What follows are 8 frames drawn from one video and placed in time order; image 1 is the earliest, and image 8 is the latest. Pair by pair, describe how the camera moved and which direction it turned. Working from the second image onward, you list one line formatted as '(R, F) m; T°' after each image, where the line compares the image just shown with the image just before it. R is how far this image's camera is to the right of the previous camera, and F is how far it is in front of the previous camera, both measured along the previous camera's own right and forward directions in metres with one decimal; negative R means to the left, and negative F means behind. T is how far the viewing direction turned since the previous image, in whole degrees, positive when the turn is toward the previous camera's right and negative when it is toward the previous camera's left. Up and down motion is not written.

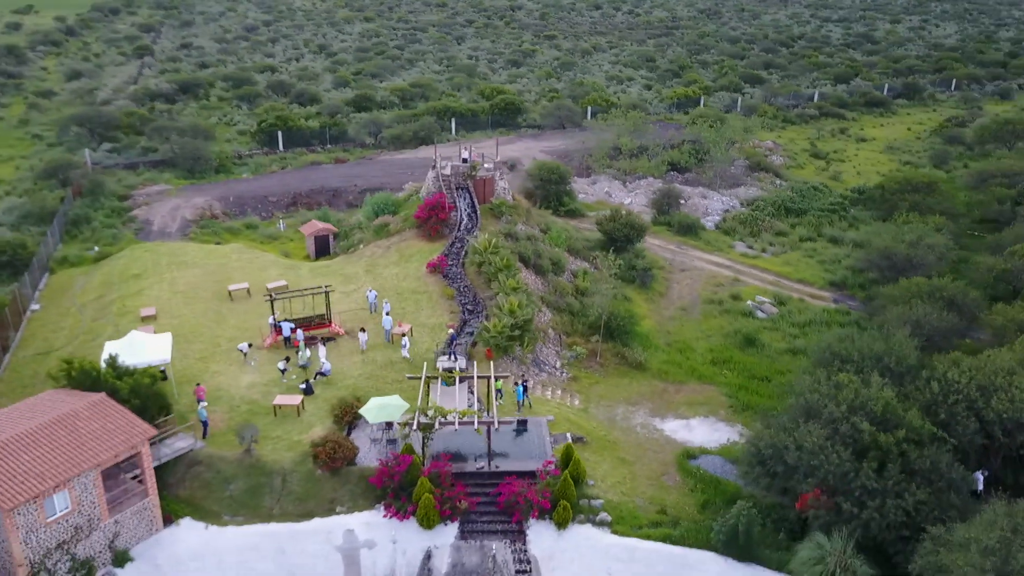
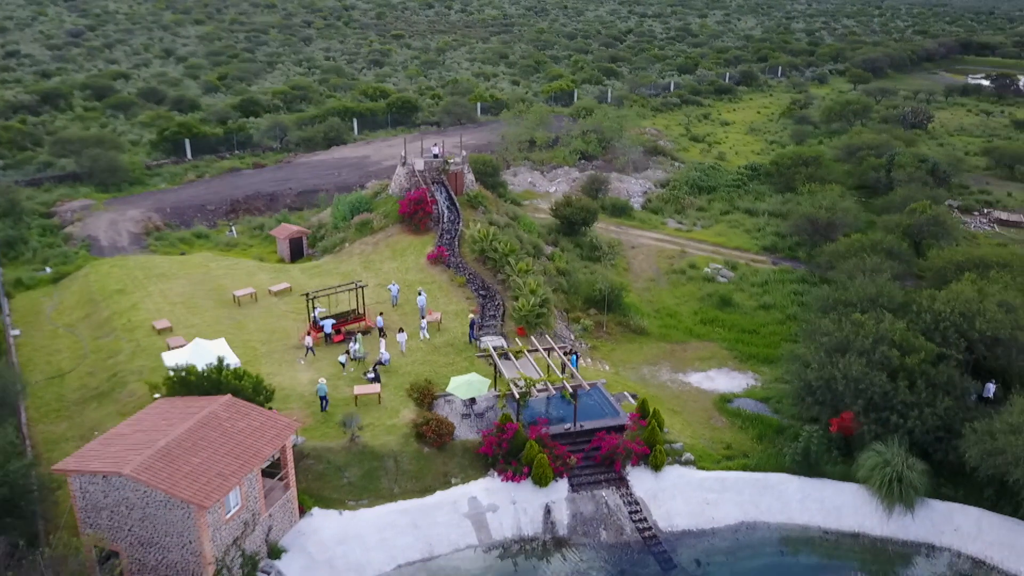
(-9.2, -1.6) m; +12°
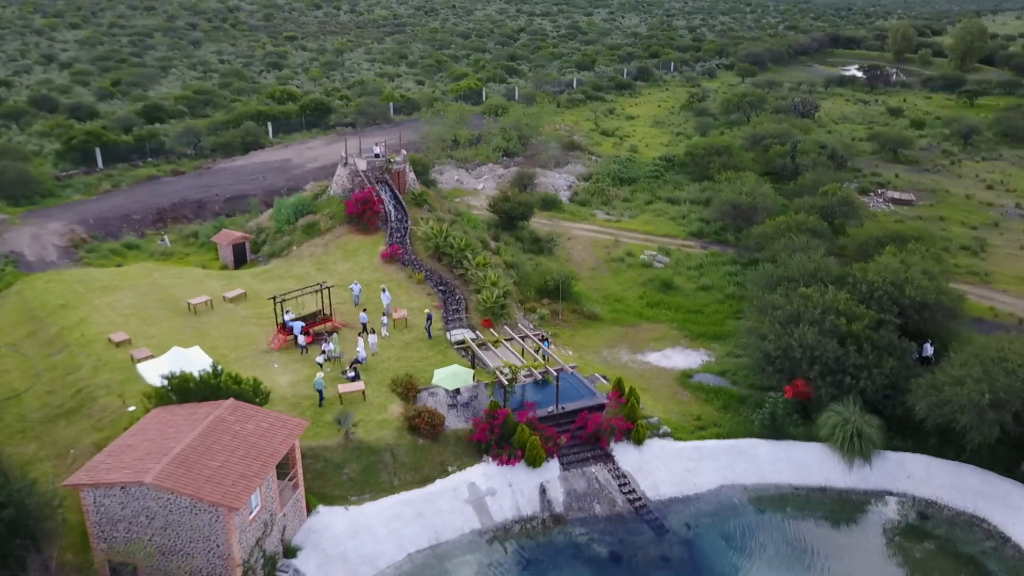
(-3.3, -0.9) m; +7°
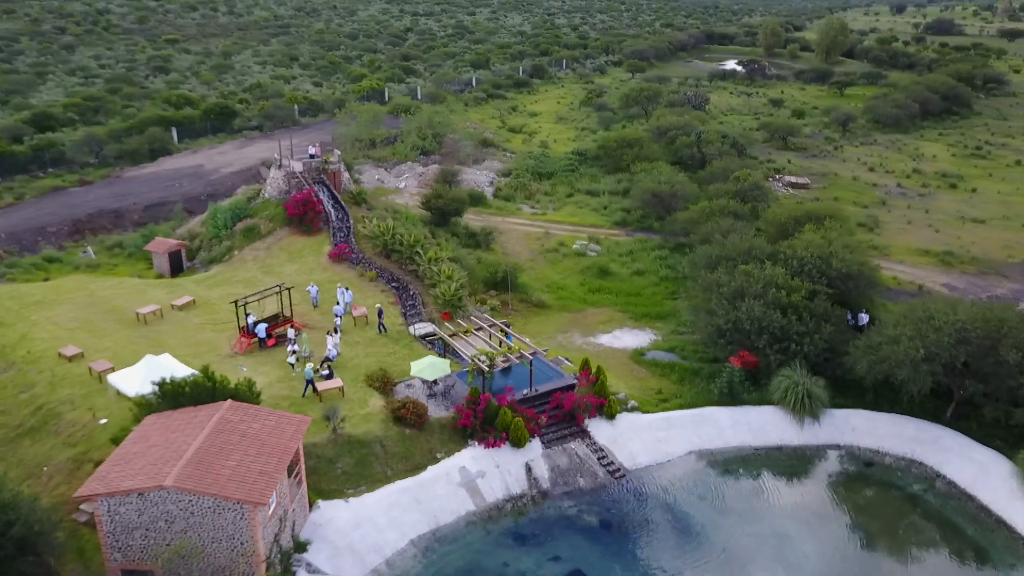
(-3.3, -1.0) m; +8°
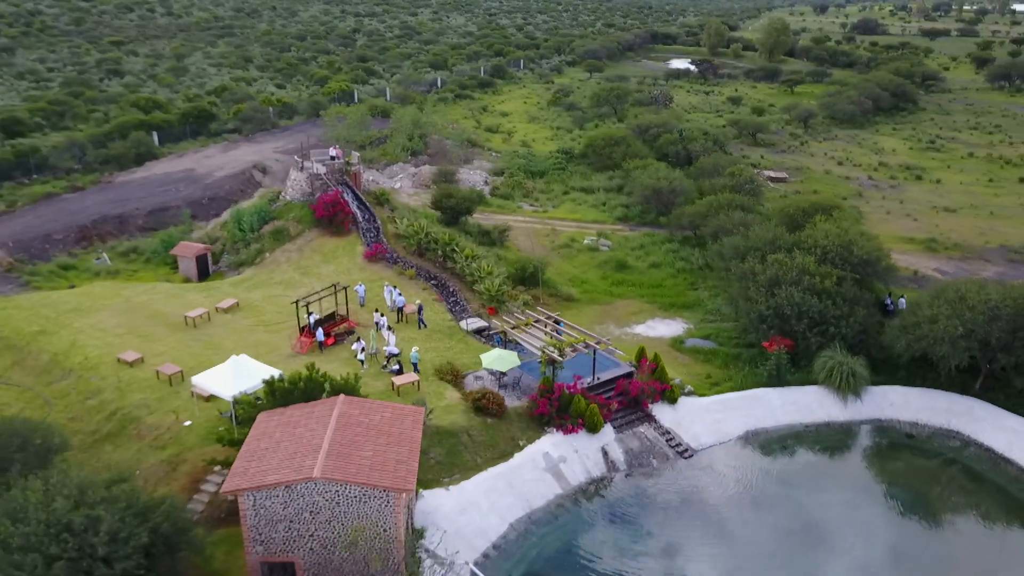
(-5.4, -1.0) m; +5°
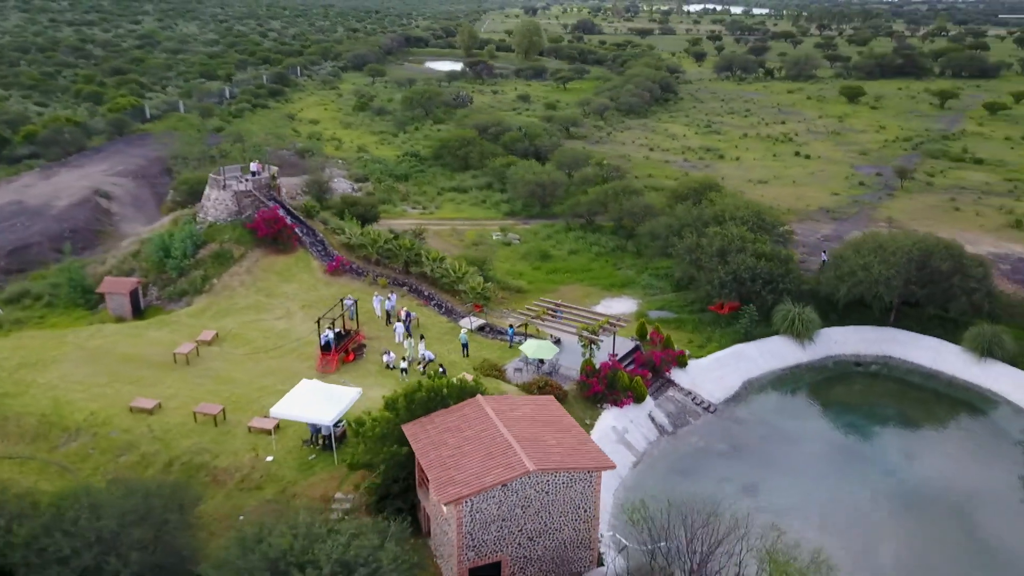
(-12.5, +0.6) m; +18°
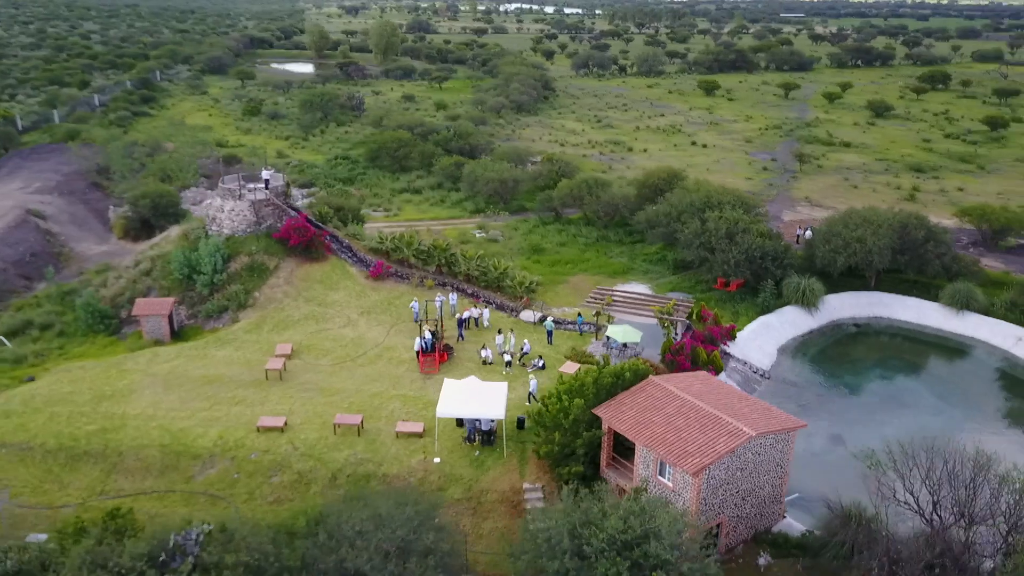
(-11.6, +0.1) m; +12°
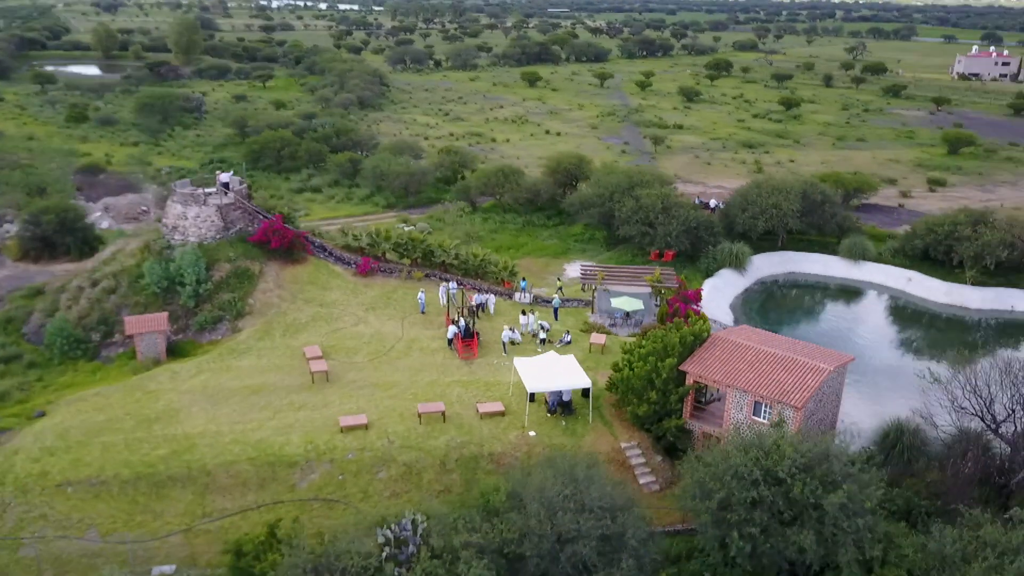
(-10.5, 0.0) m; +15°
